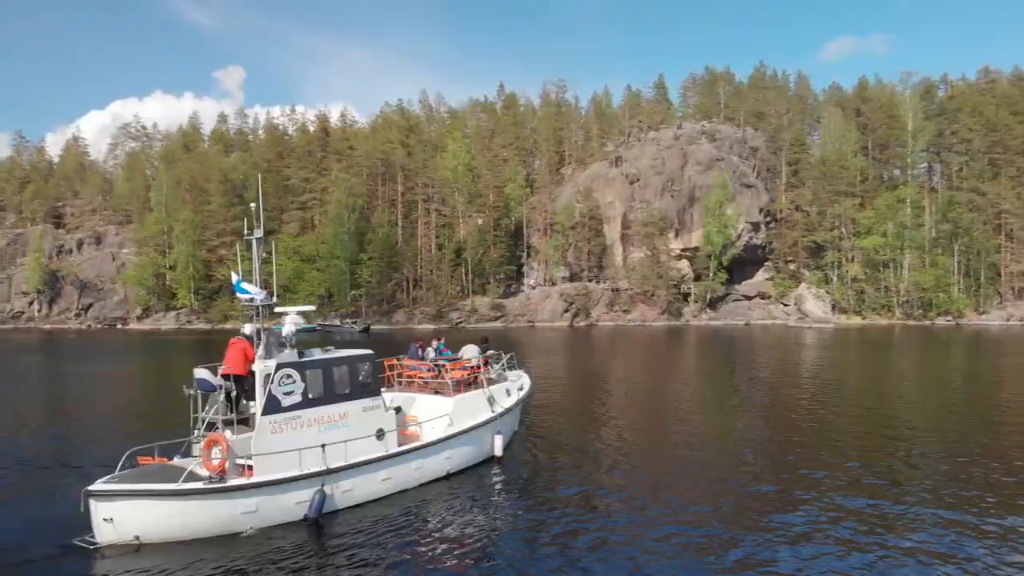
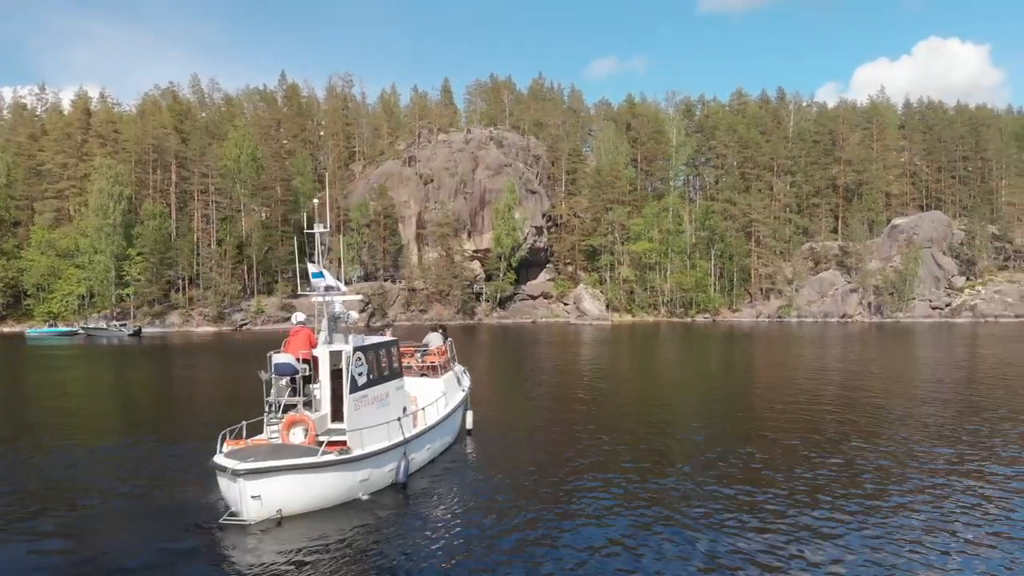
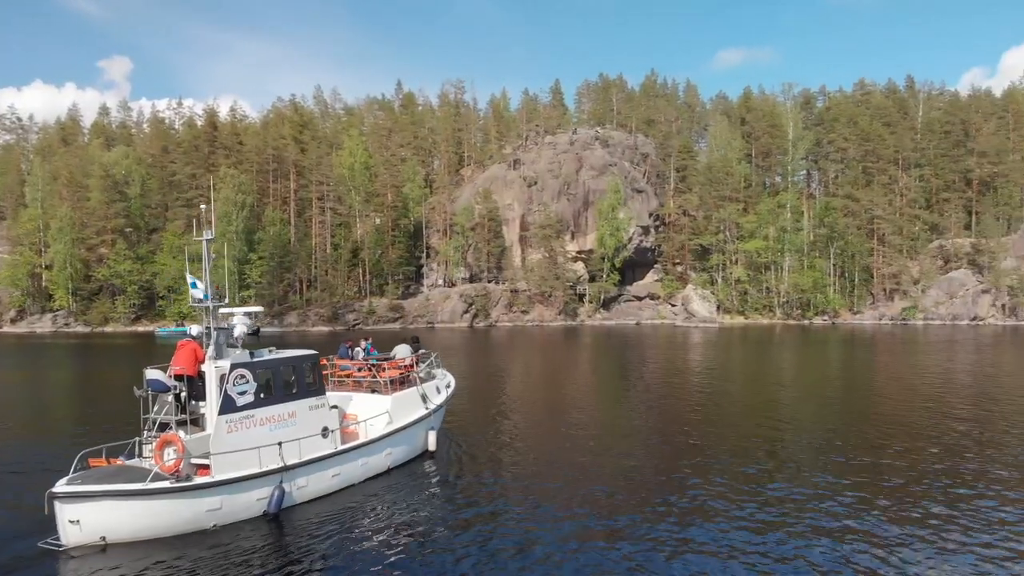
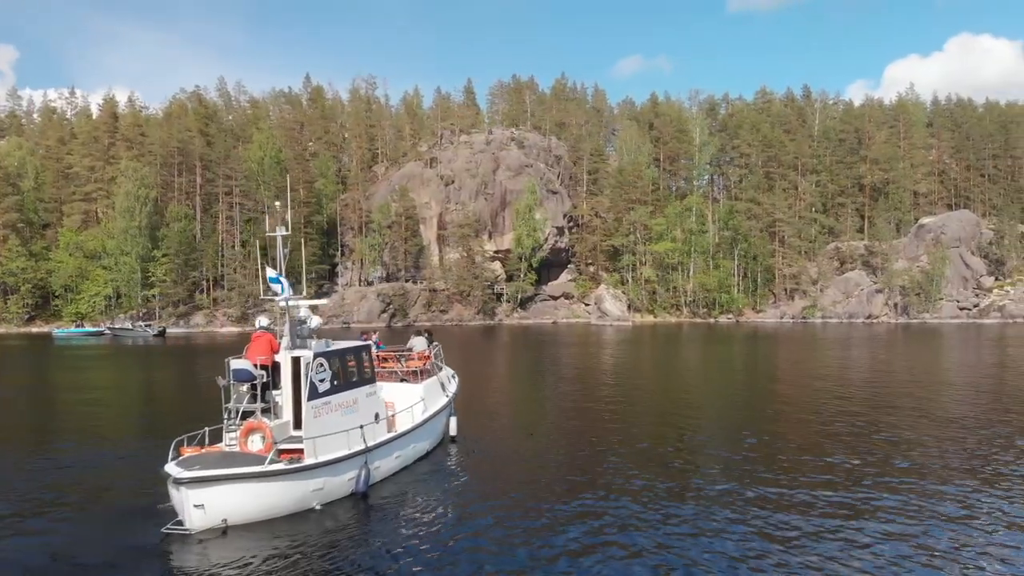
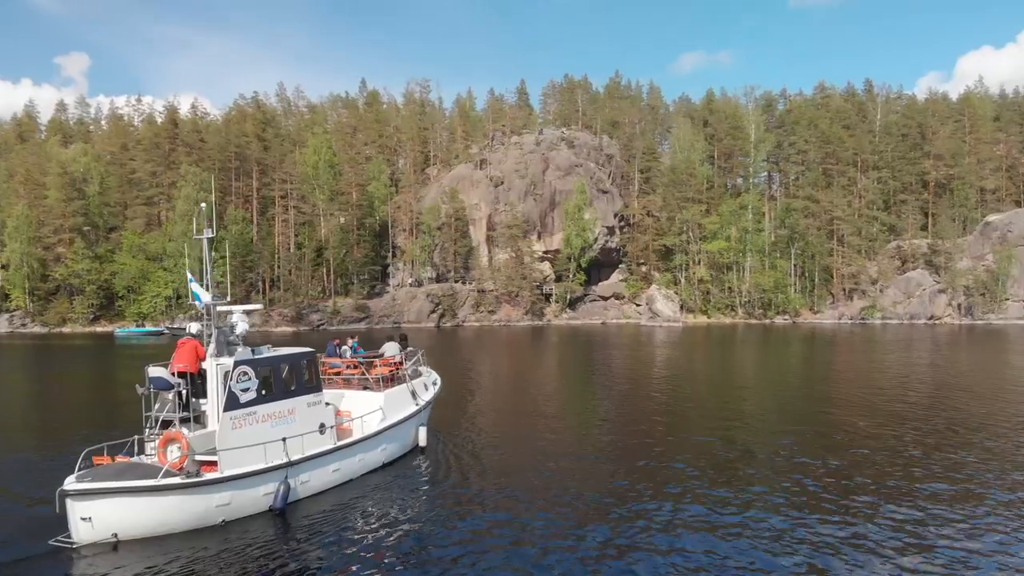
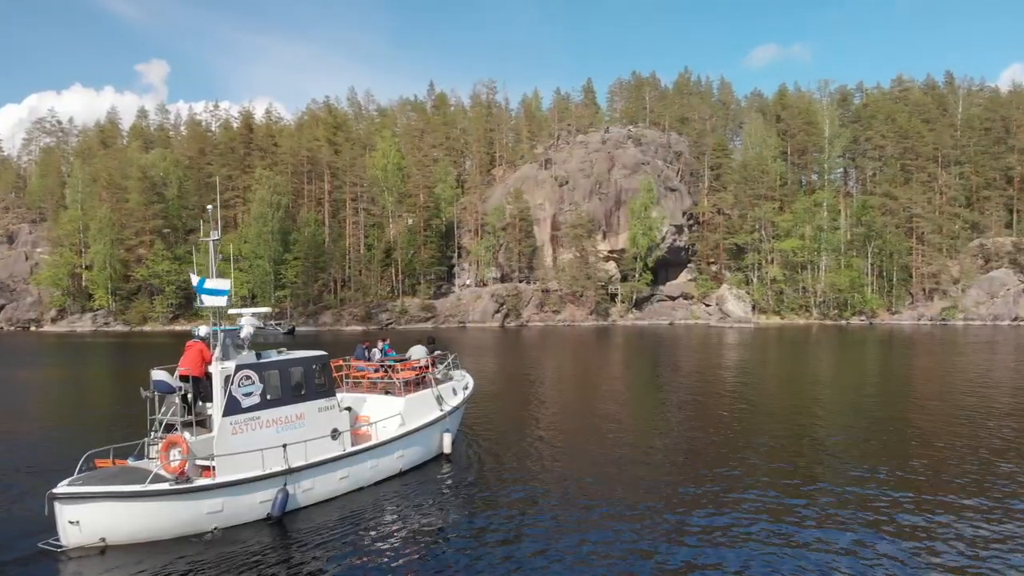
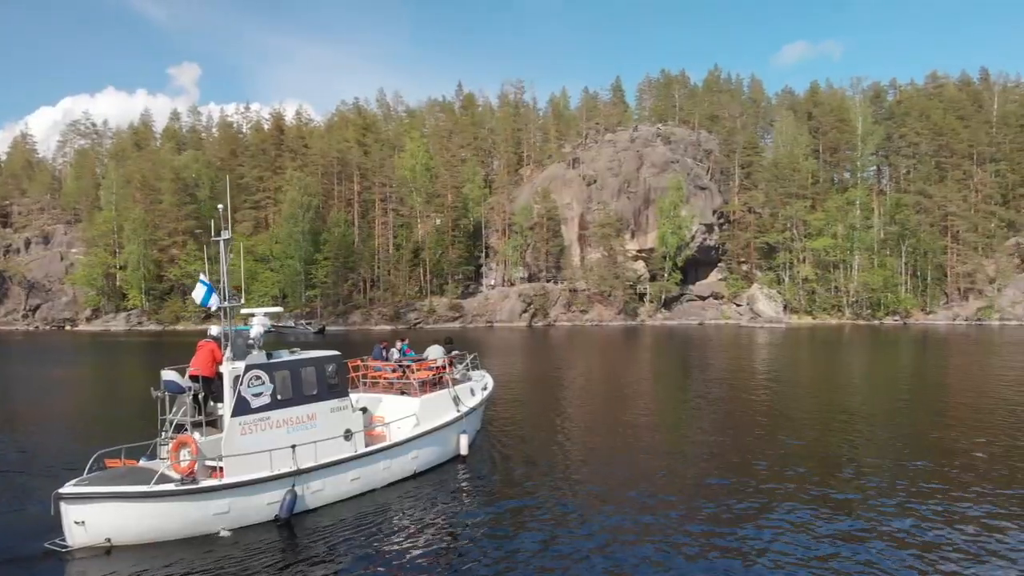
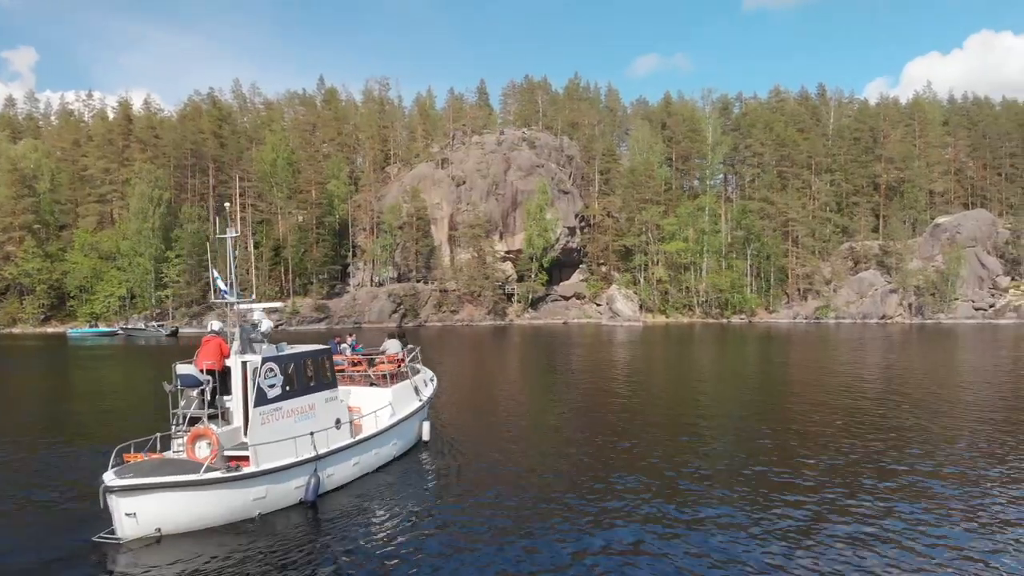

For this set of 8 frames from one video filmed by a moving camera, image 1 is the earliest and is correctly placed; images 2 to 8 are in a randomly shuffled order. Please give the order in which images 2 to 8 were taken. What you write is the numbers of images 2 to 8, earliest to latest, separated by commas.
7, 6, 3, 5, 8, 4, 2
